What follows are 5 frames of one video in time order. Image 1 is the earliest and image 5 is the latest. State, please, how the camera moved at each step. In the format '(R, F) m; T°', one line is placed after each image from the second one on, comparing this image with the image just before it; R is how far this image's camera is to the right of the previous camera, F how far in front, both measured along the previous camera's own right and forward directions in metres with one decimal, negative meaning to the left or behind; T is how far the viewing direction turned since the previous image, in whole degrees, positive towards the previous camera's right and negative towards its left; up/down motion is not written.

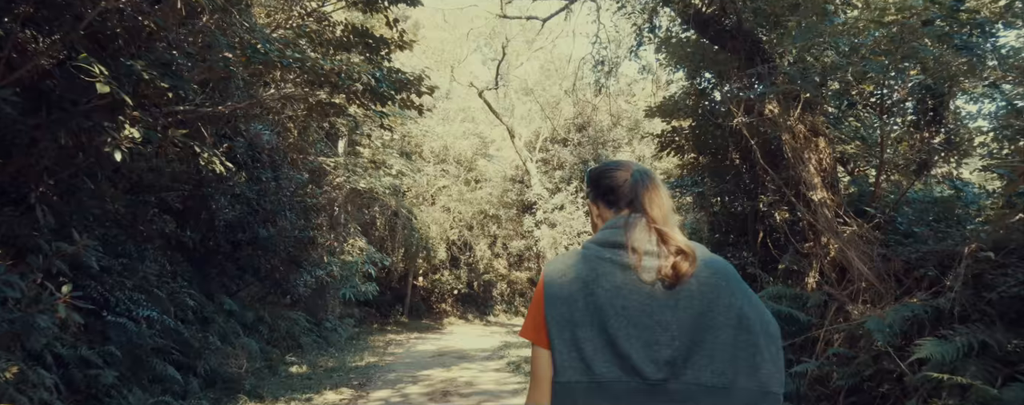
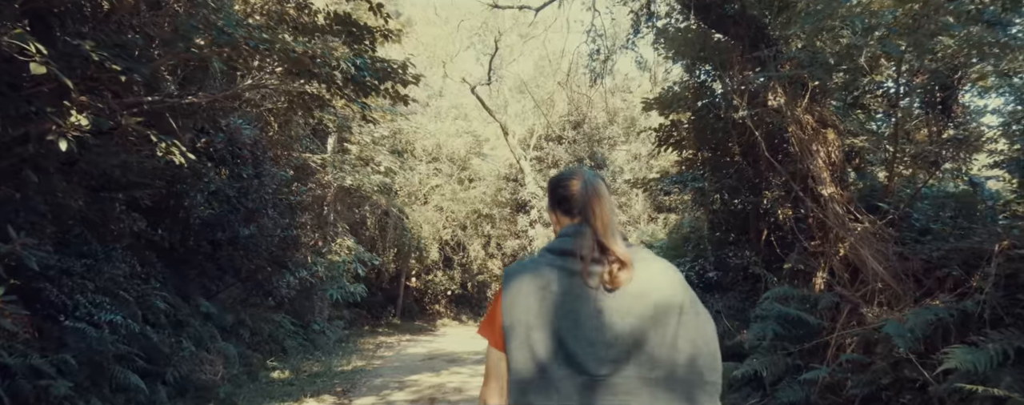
(+0.1, +0.5) m; 0°
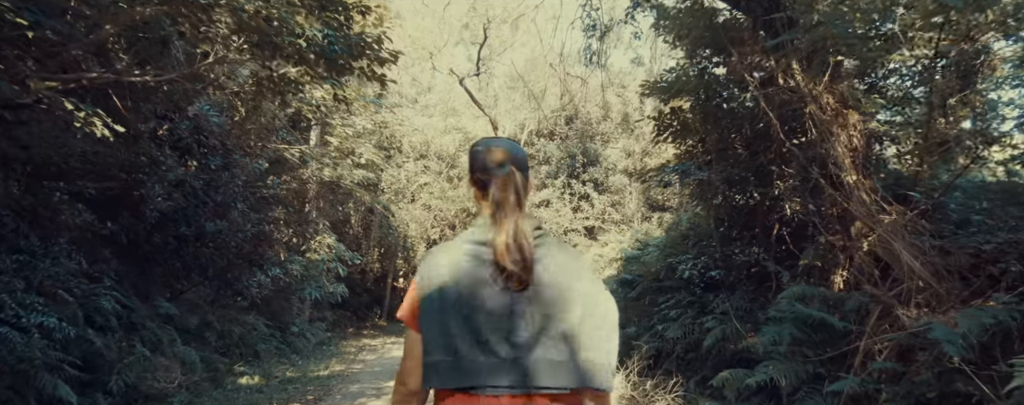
(+0.1, +0.7) m; +1°
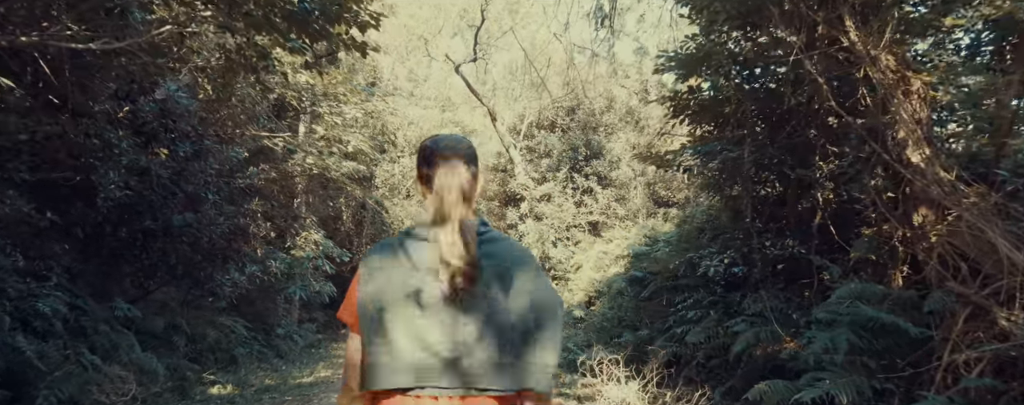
(0.0, +1.0) m; 0°
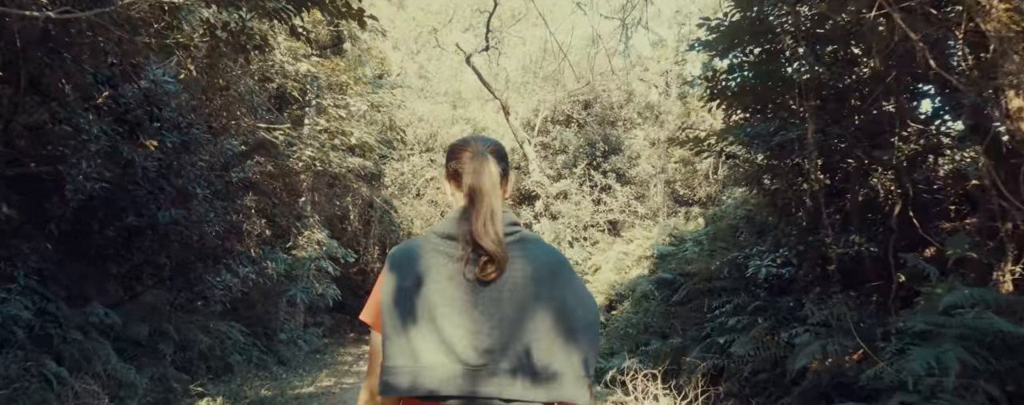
(-0.1, +0.9) m; -1°
